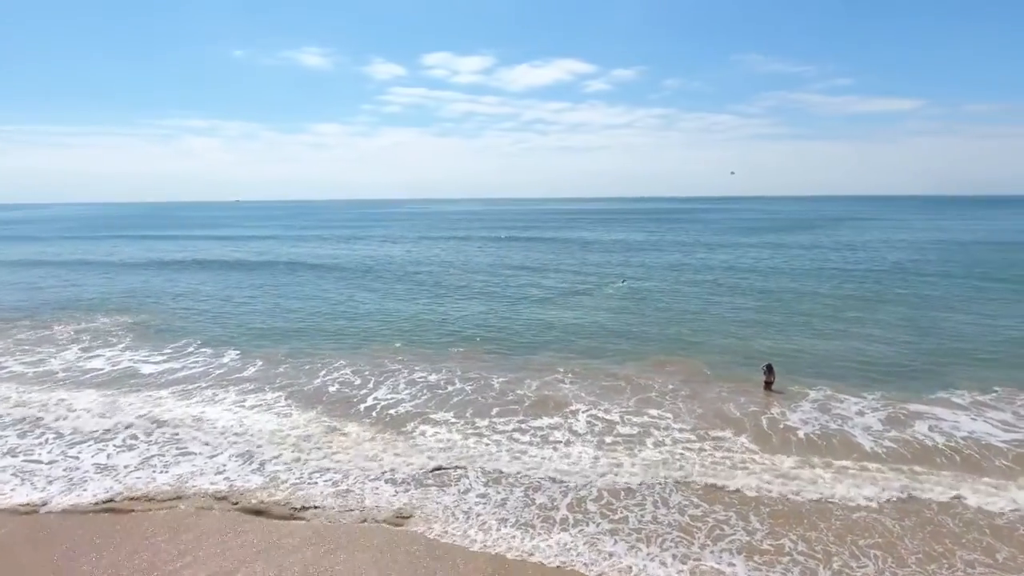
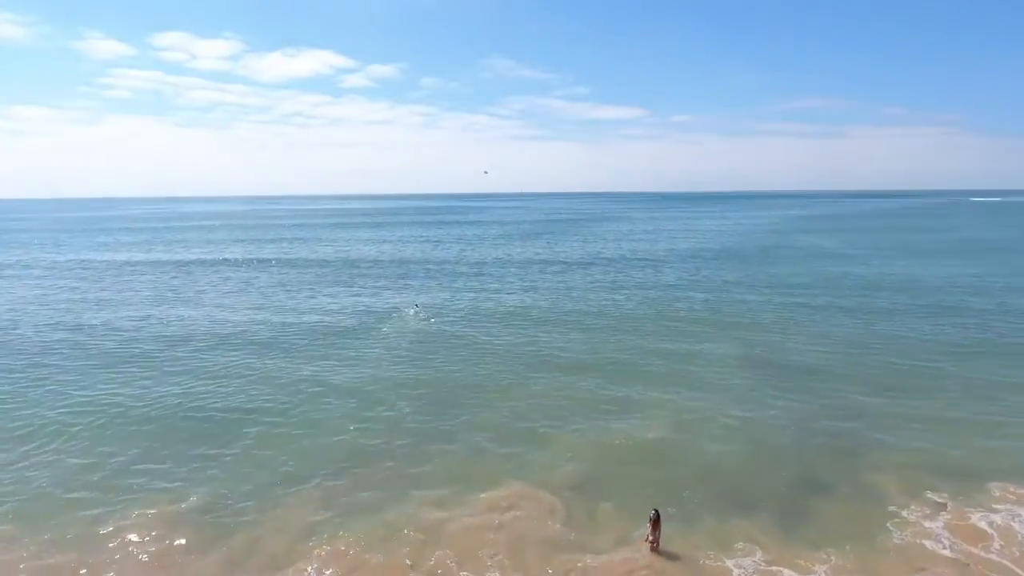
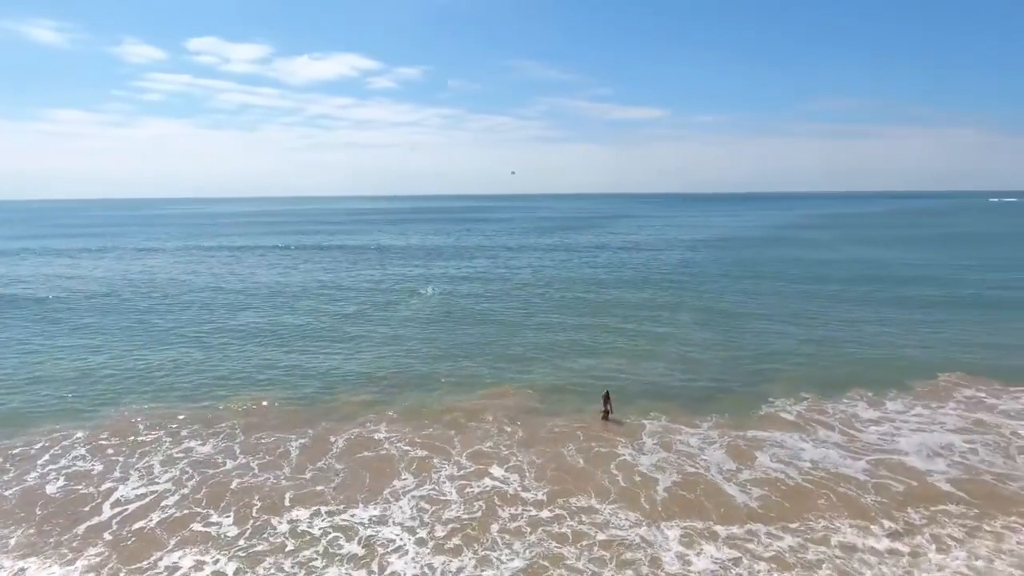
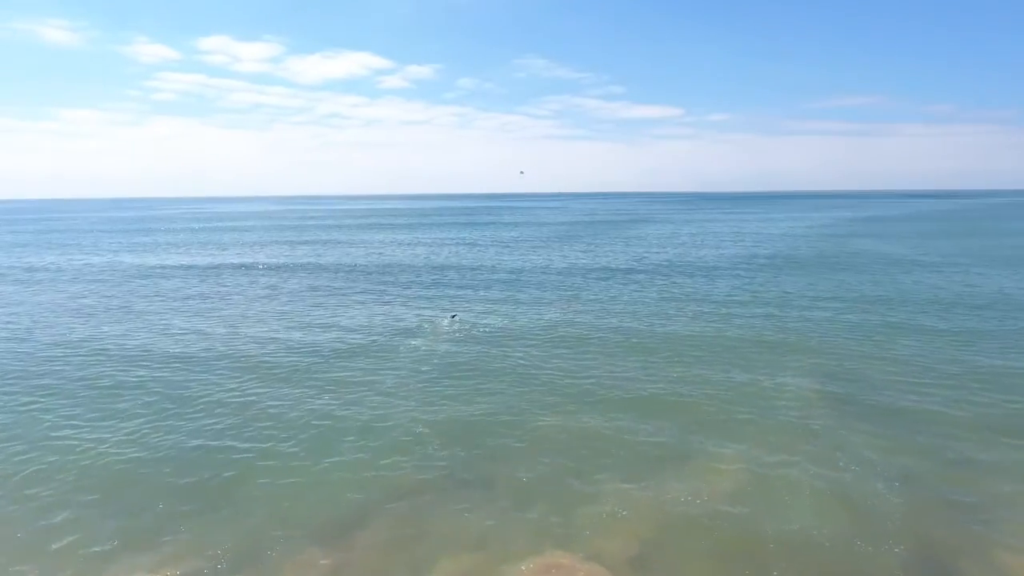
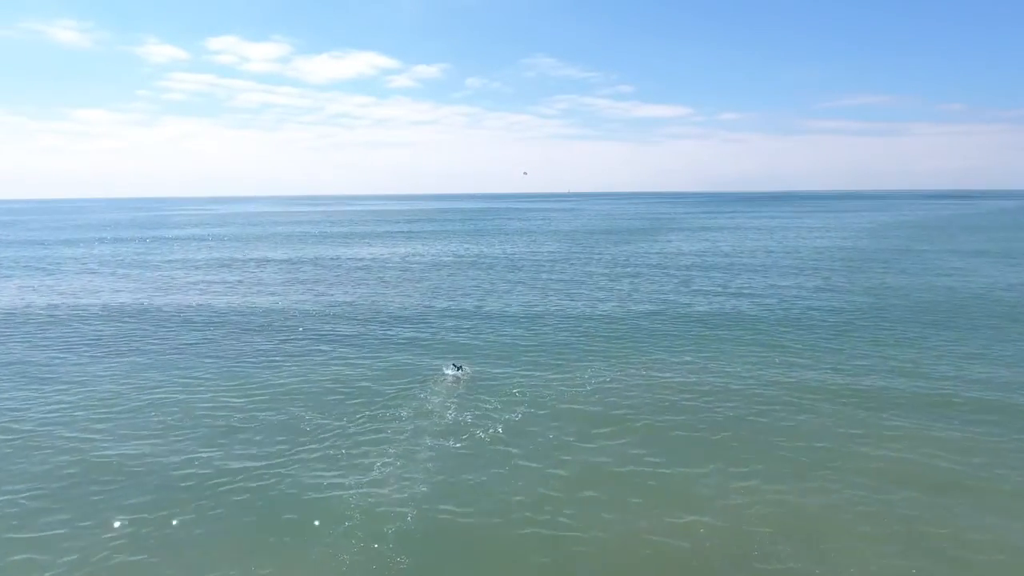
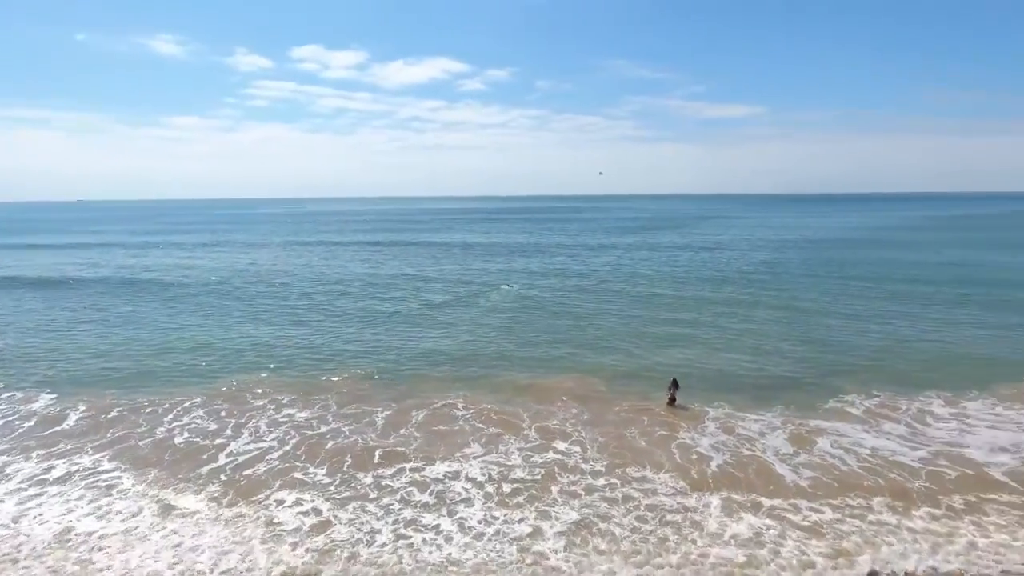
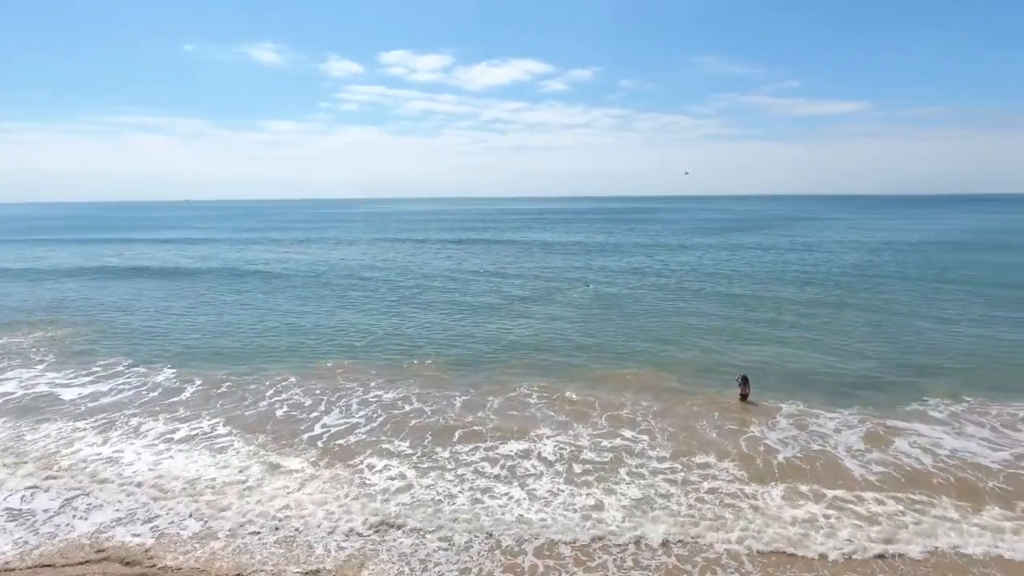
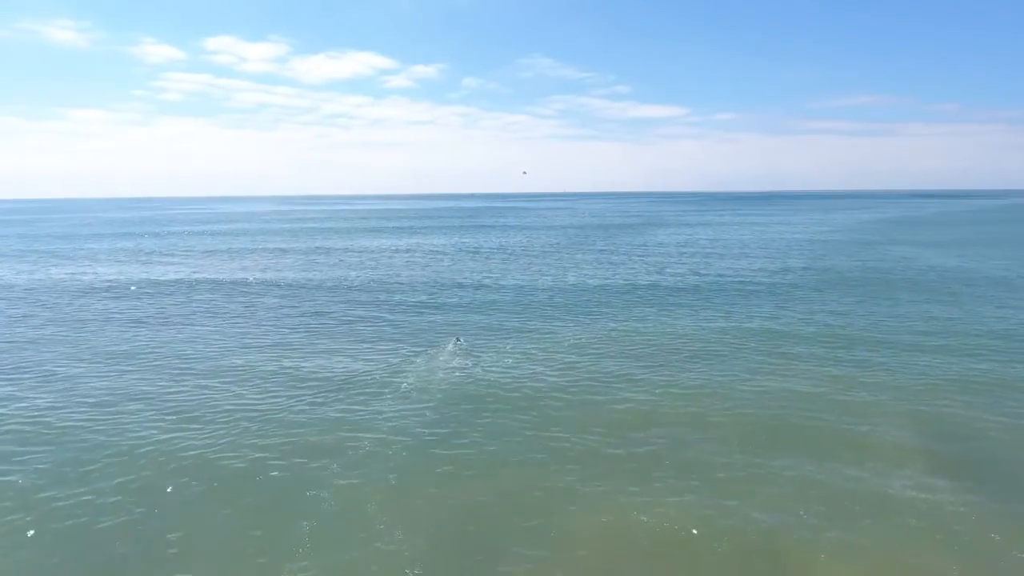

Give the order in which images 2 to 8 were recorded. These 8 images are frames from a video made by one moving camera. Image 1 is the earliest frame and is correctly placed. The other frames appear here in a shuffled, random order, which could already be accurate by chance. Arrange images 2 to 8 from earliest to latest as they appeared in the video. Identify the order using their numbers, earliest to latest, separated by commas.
7, 6, 3, 2, 4, 8, 5
